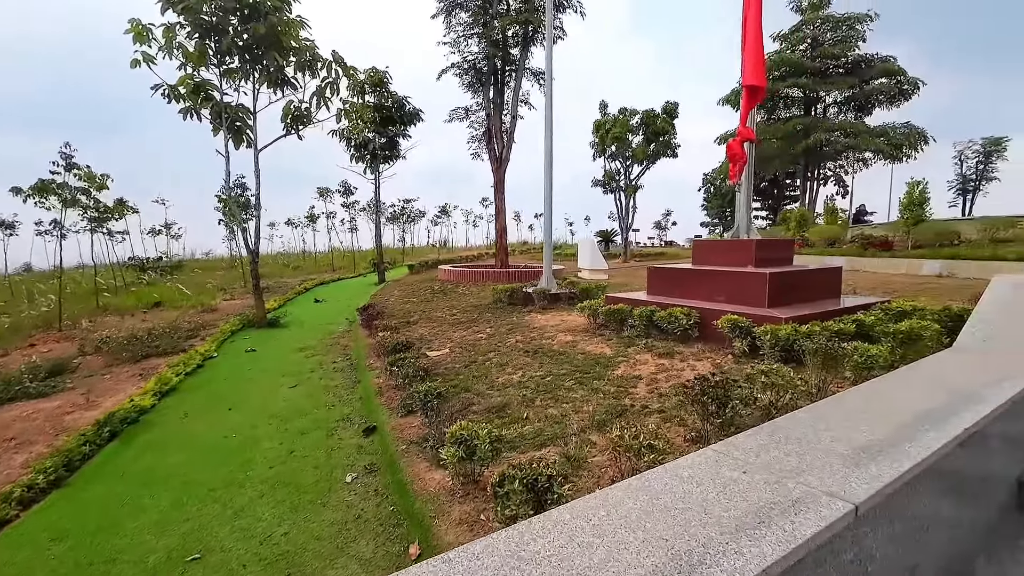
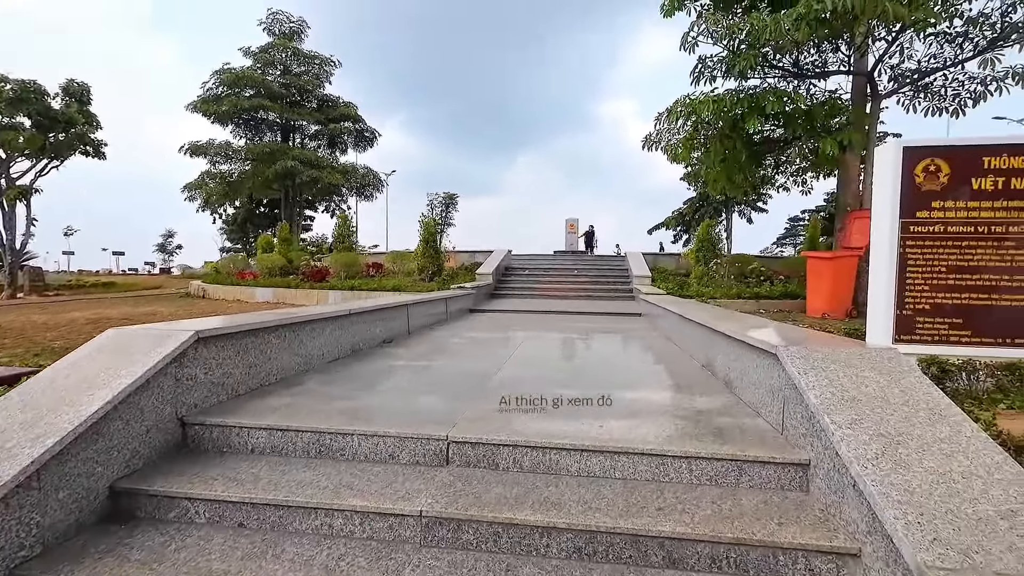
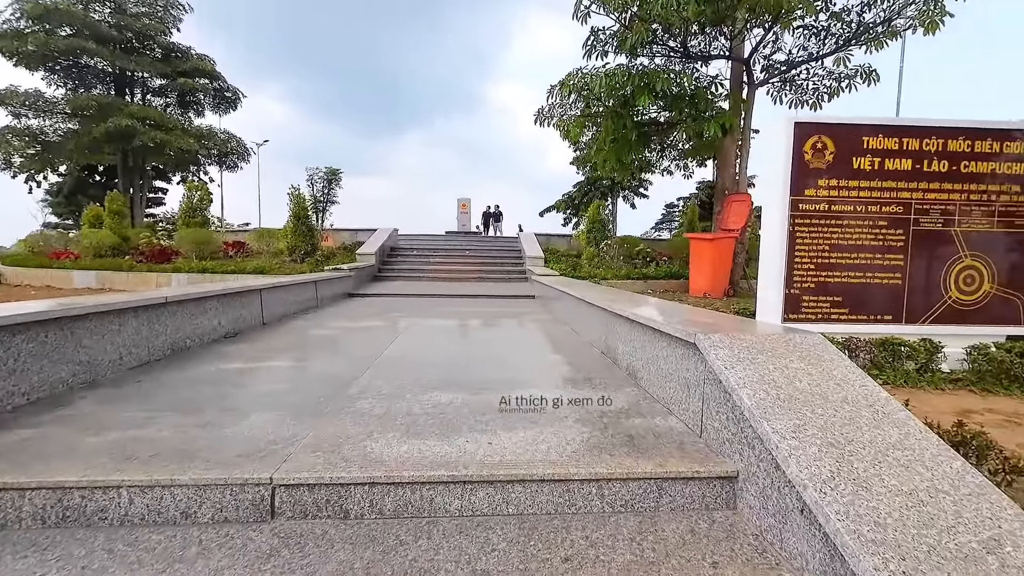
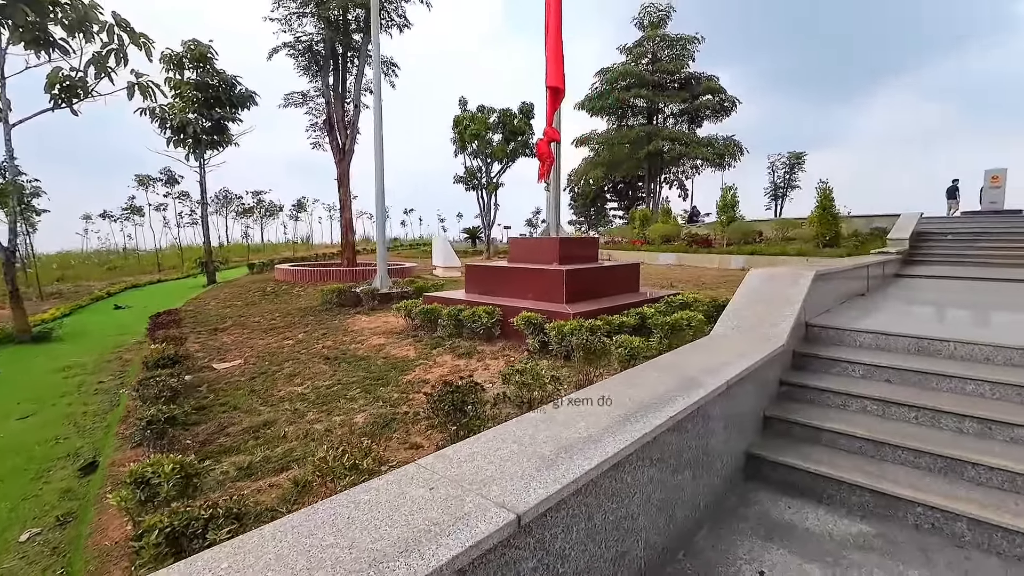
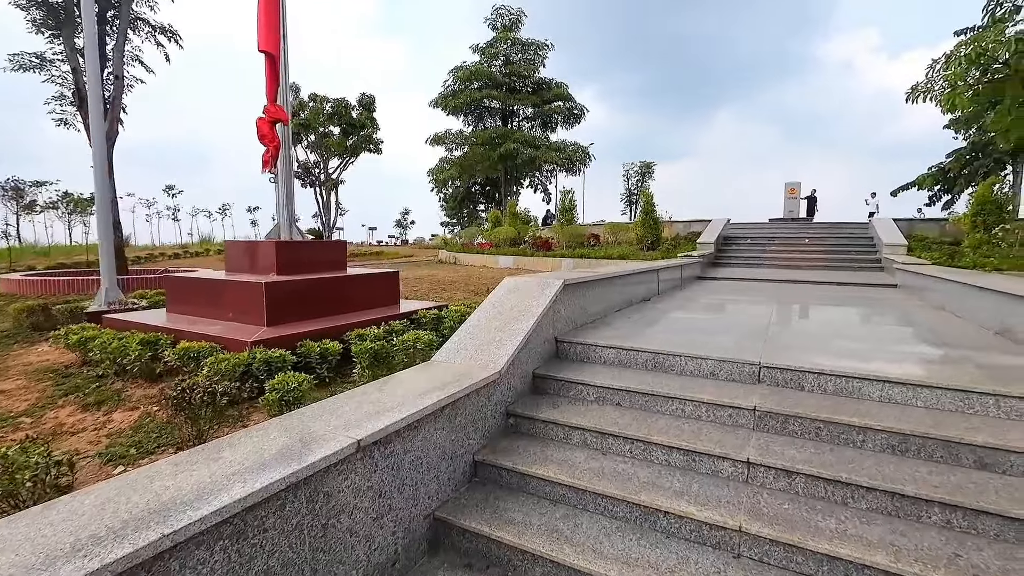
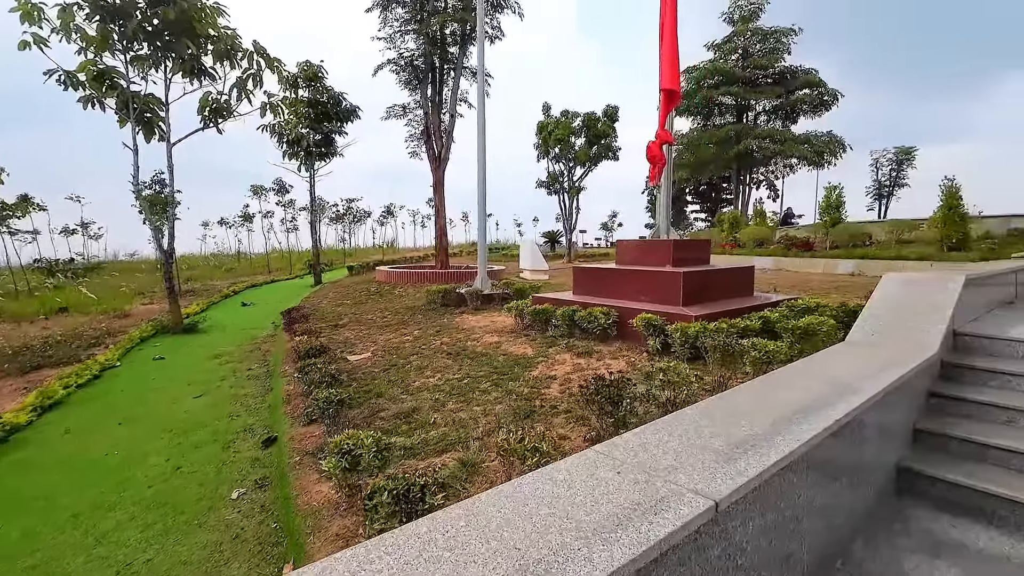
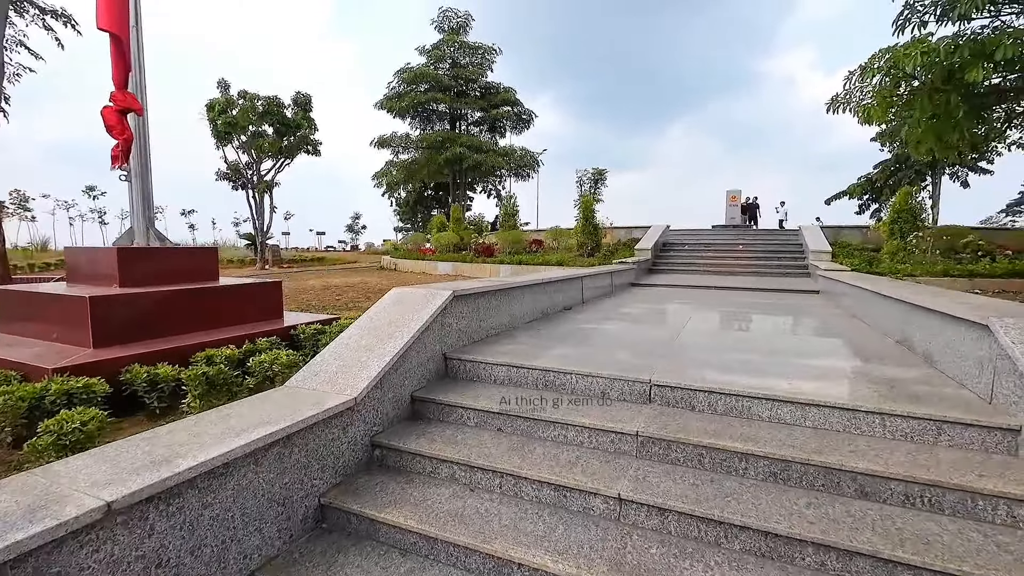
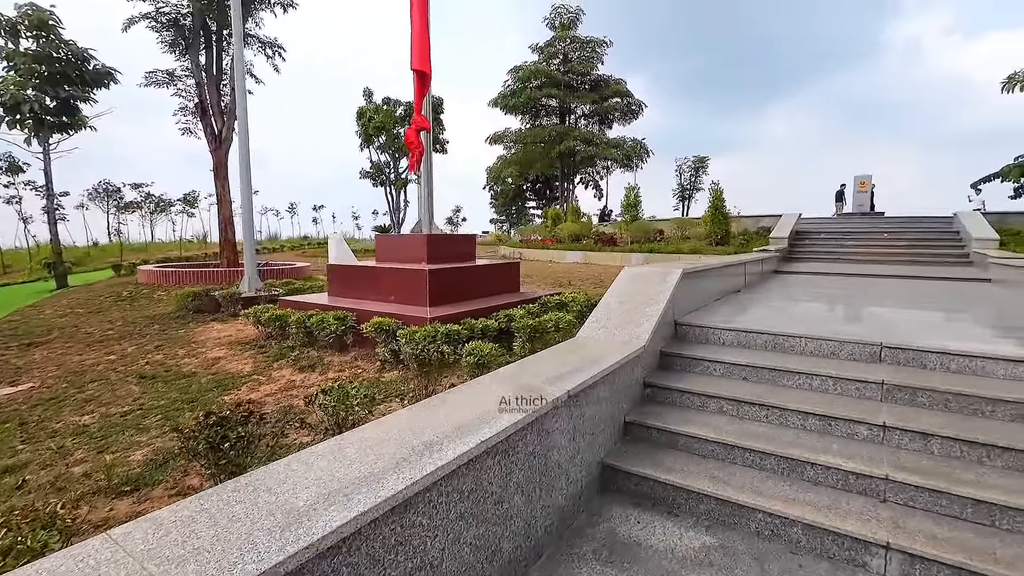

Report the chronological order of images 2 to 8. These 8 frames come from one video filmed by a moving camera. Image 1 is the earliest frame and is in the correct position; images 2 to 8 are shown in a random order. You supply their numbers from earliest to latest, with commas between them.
6, 4, 8, 5, 7, 2, 3
